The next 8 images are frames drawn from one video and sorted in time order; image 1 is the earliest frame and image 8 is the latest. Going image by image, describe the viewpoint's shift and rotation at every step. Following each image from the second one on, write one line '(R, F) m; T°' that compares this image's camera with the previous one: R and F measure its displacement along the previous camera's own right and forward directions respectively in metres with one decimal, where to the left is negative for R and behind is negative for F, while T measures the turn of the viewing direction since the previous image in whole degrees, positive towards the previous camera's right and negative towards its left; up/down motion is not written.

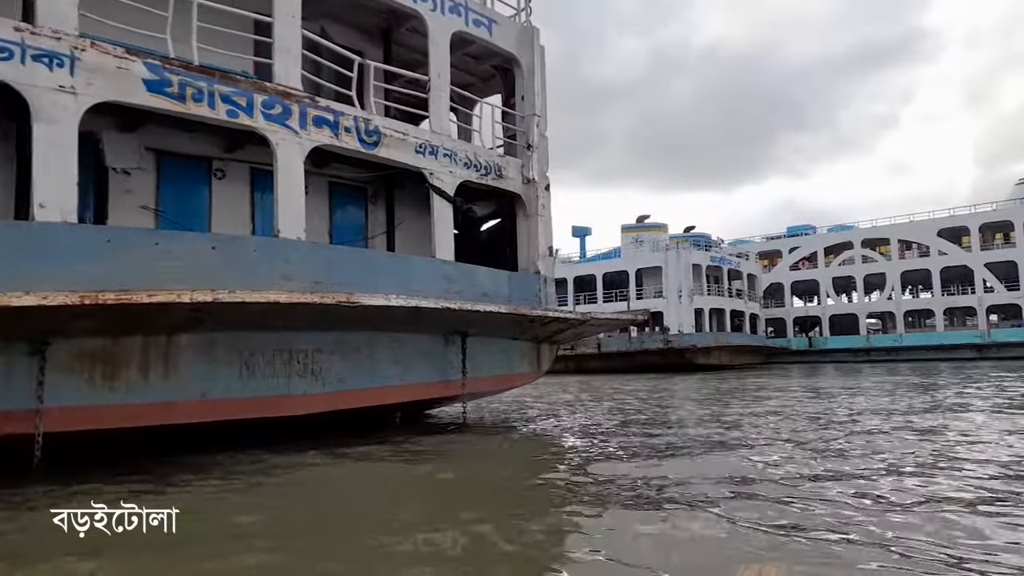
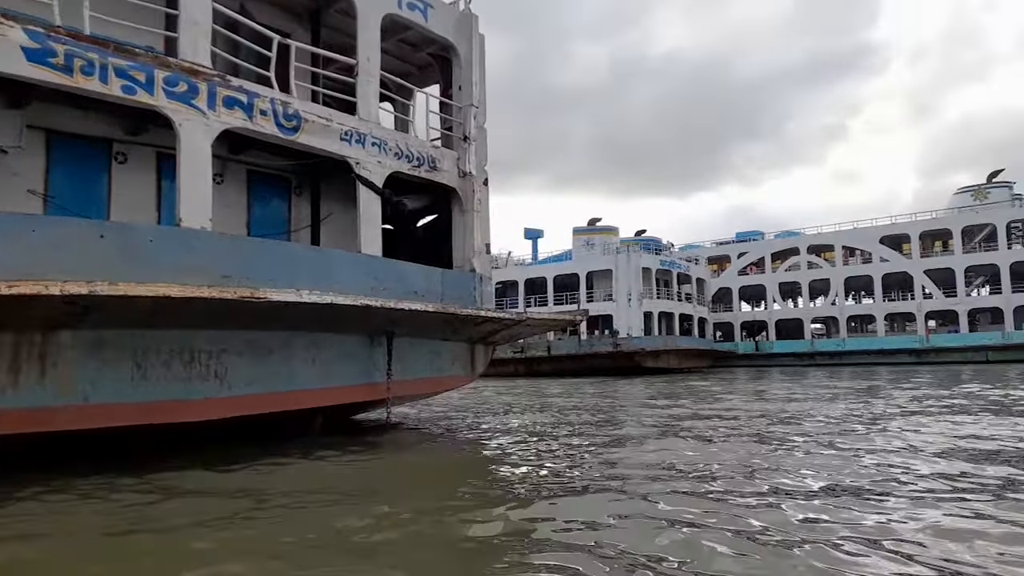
(+0.3, +0.4) m; +4°
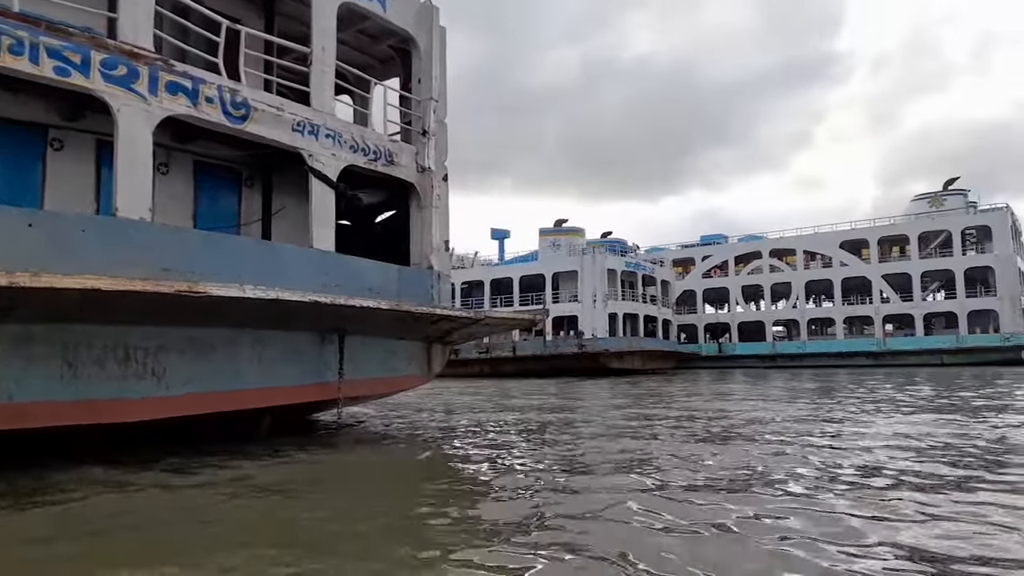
(+0.1, +0.2) m; +3°
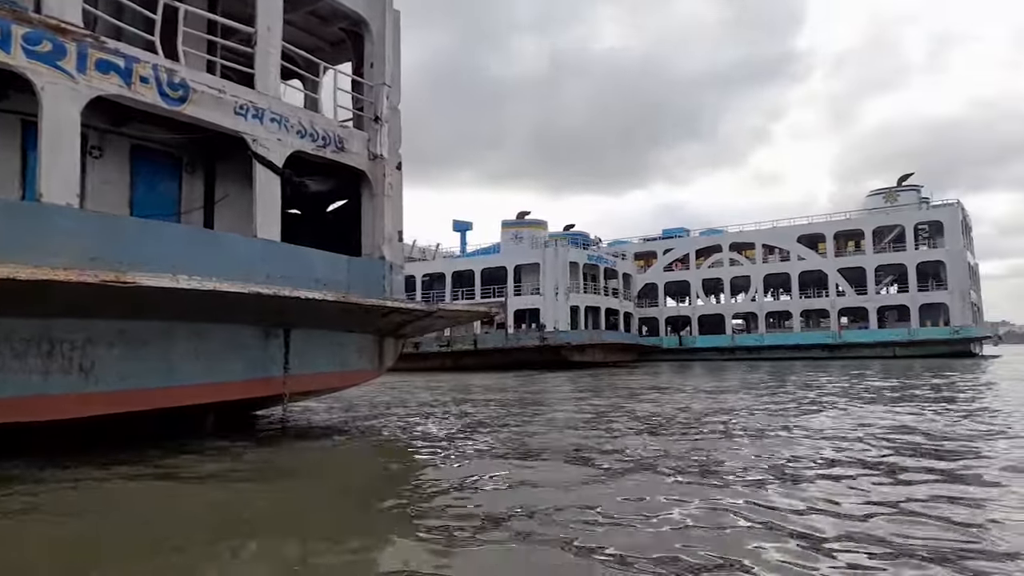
(+0.1, +0.2) m; +3°
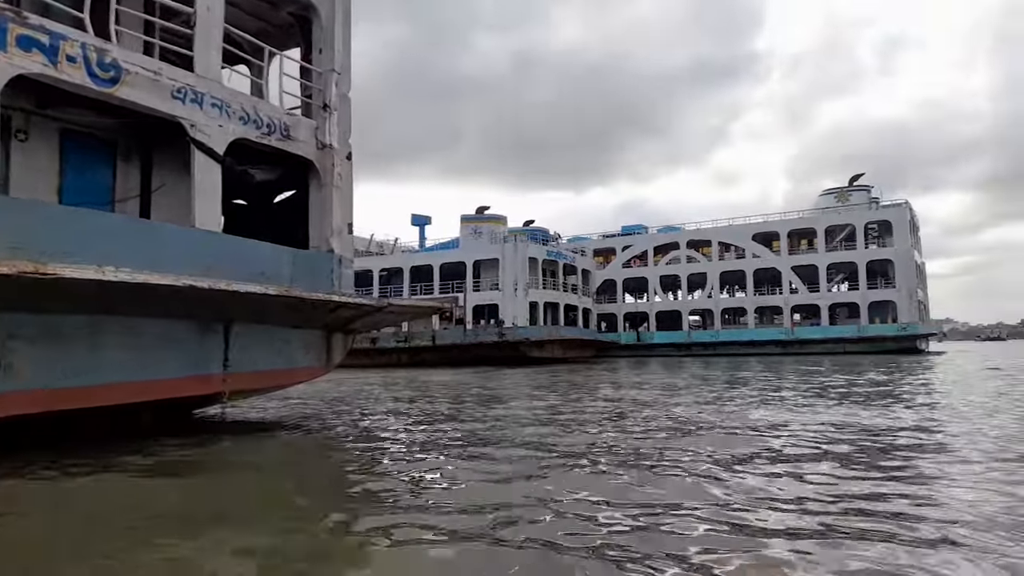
(+0.1, +0.1) m; +3°
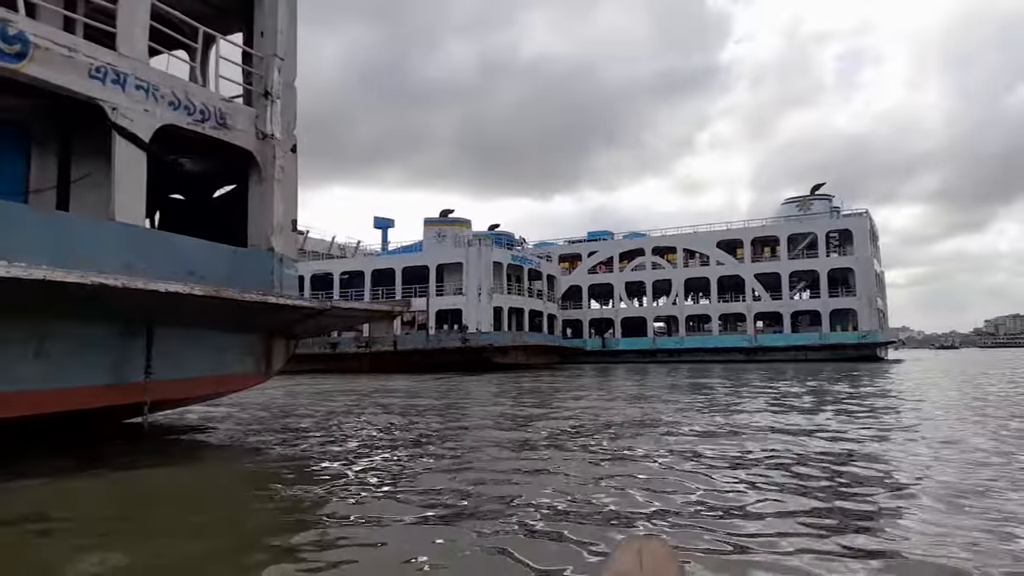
(+0.1, +0.4) m; +3°
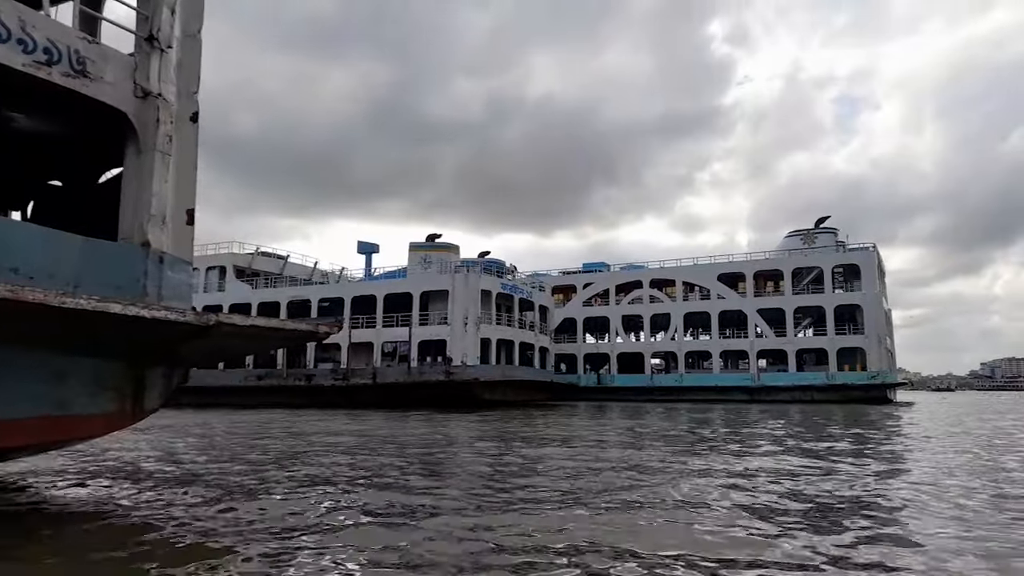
(+0.3, +1.9) m; 0°
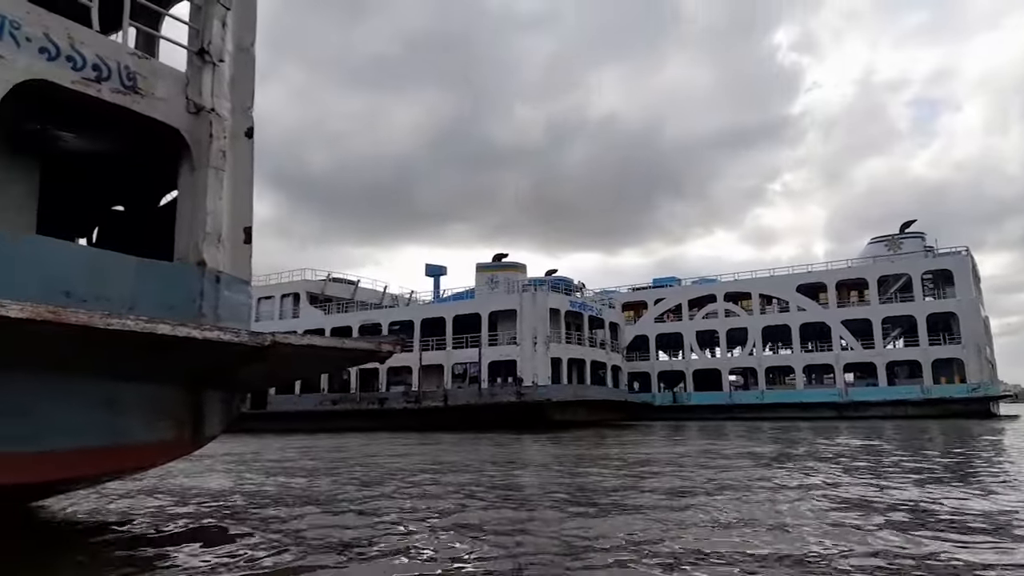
(0.0, +0.5) m; -6°
